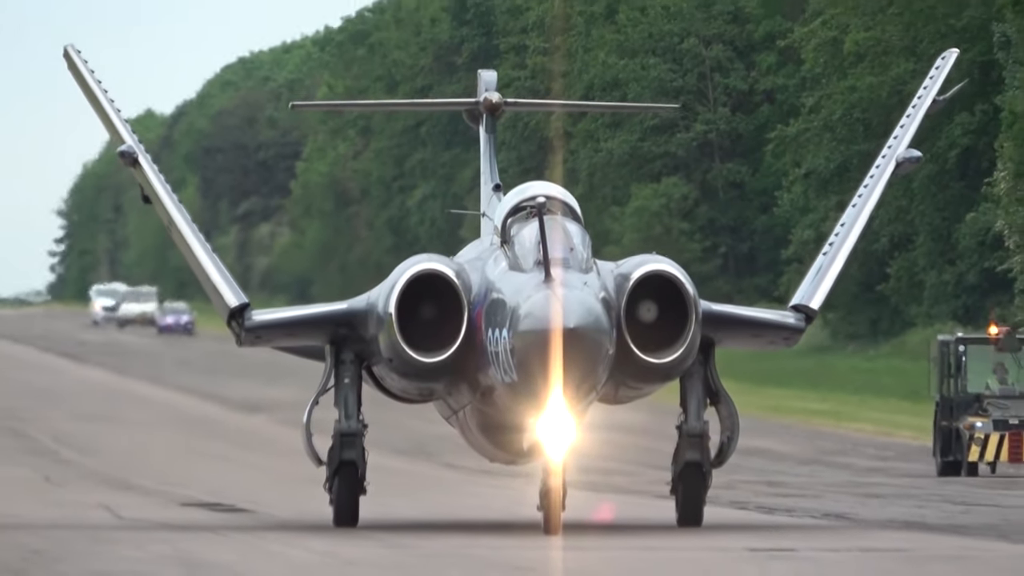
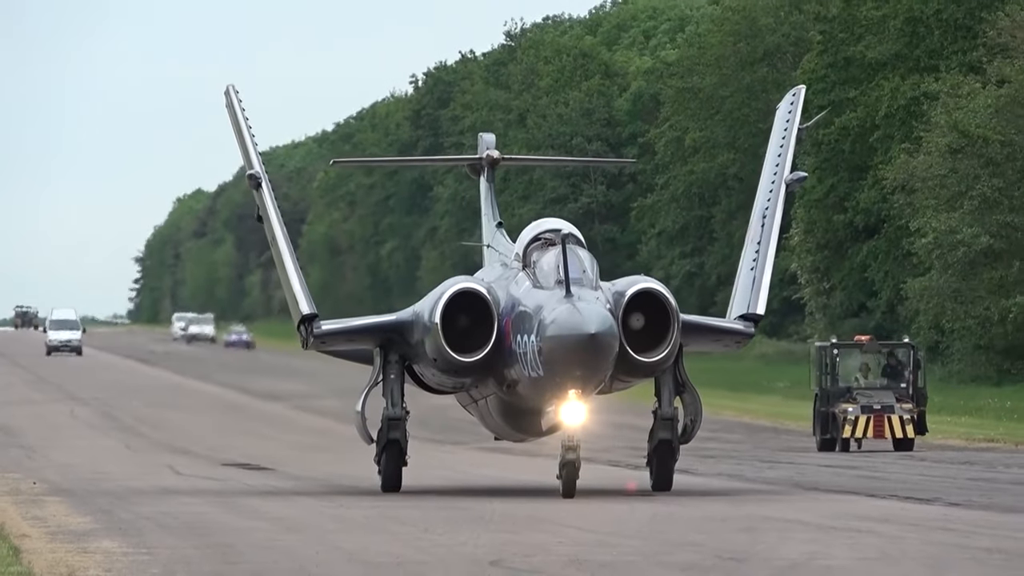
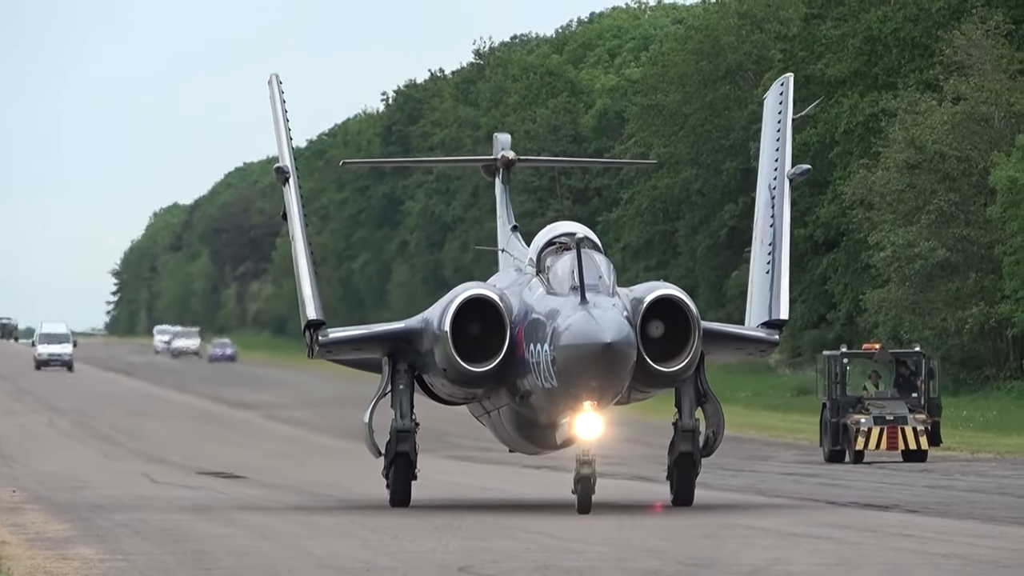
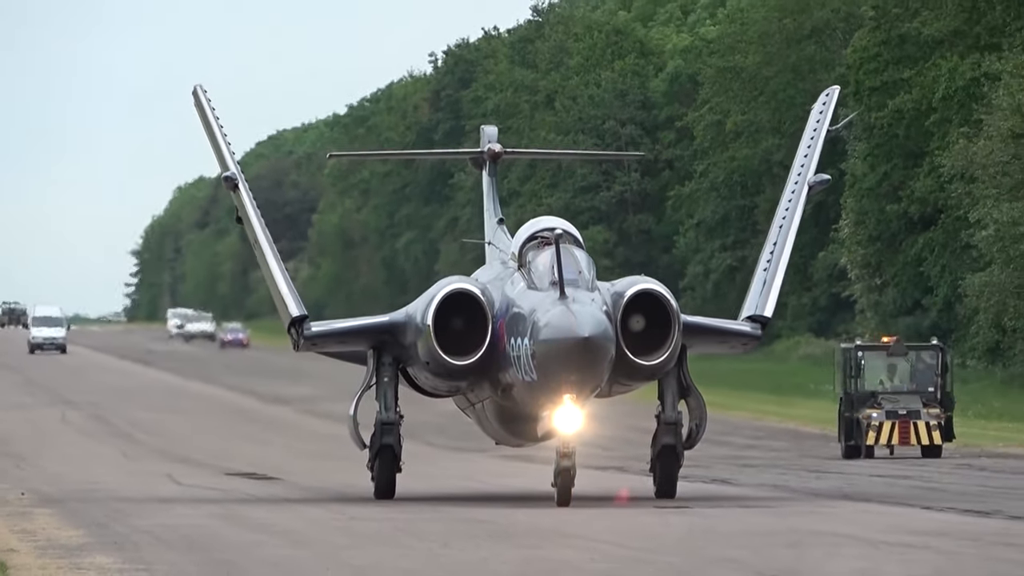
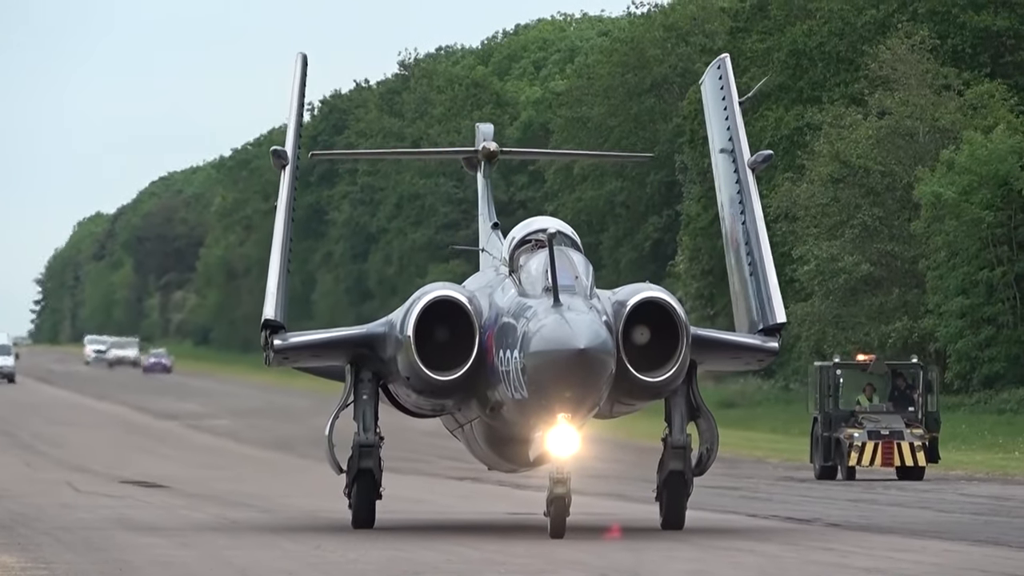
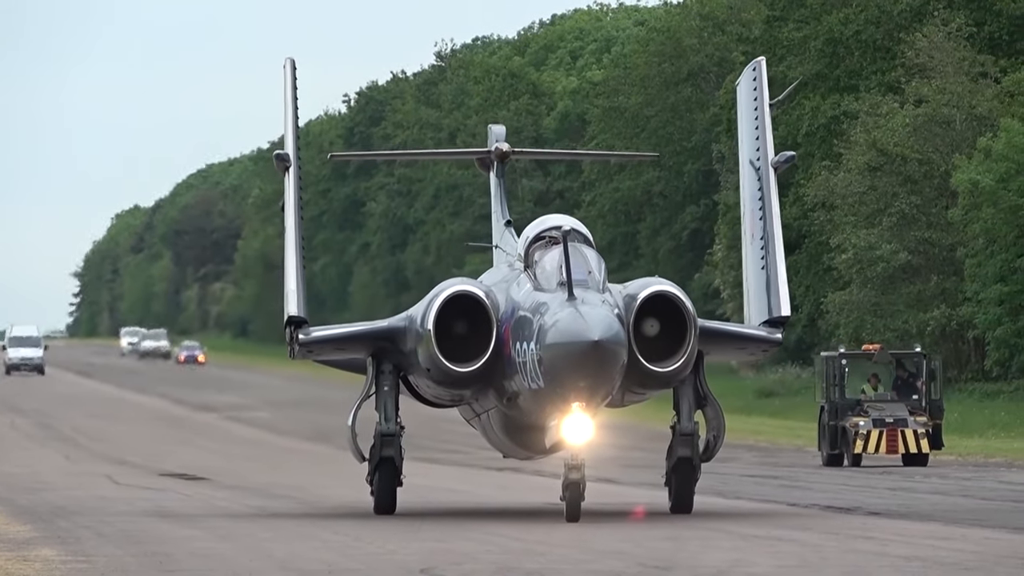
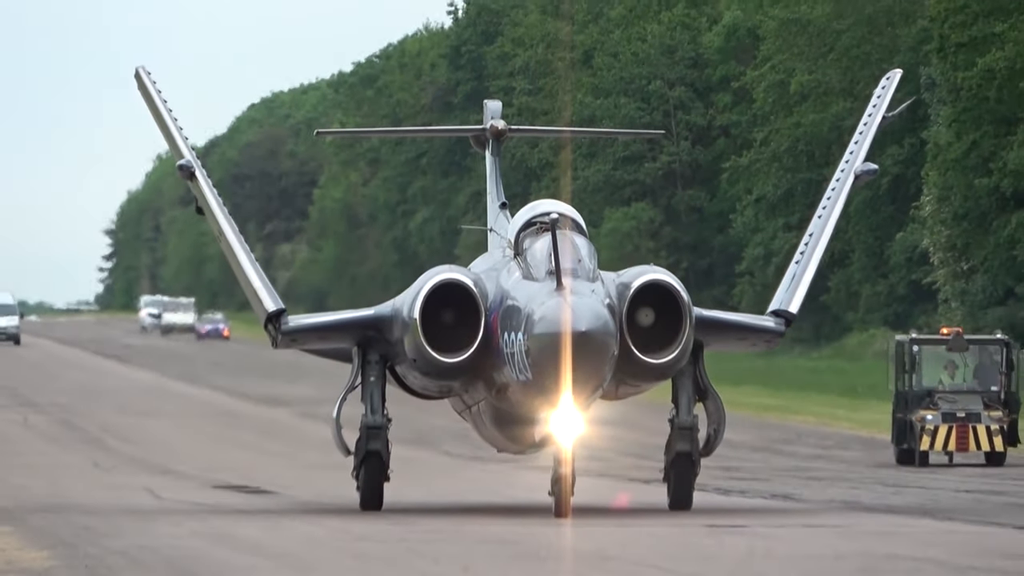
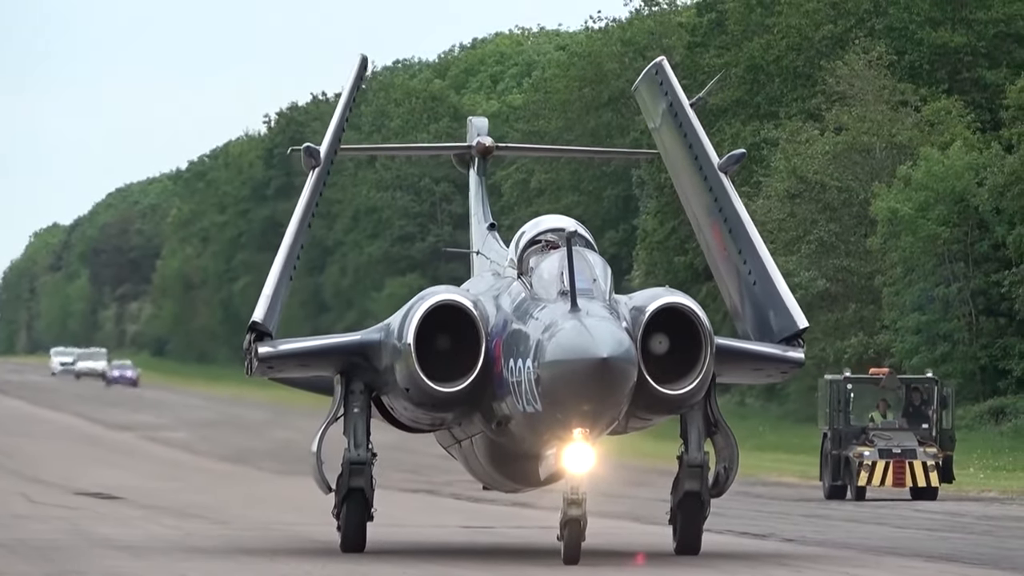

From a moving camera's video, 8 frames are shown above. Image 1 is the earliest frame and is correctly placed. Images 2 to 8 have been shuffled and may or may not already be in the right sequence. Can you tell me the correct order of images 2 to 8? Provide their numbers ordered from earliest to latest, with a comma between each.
7, 4, 2, 3, 6, 5, 8
